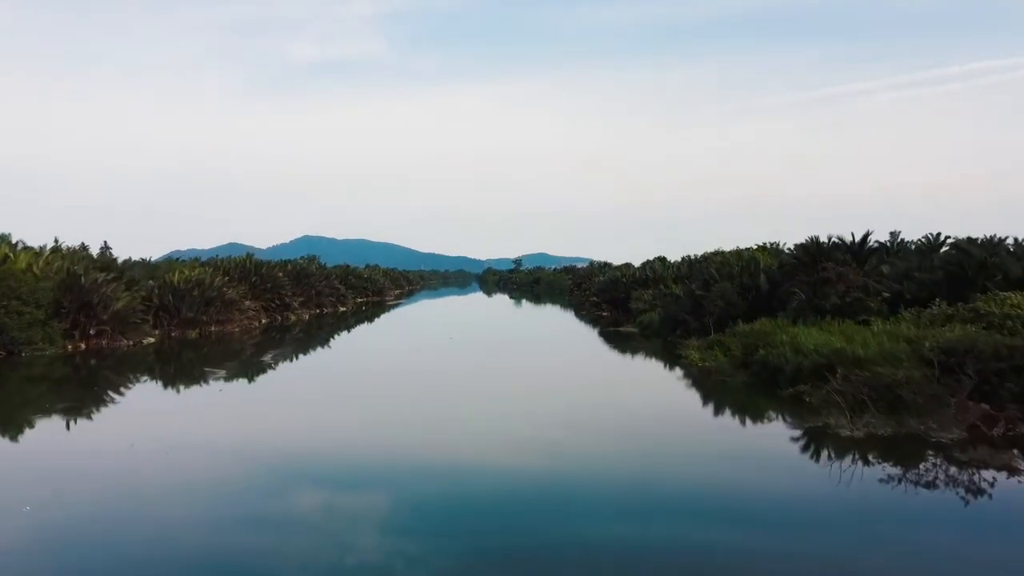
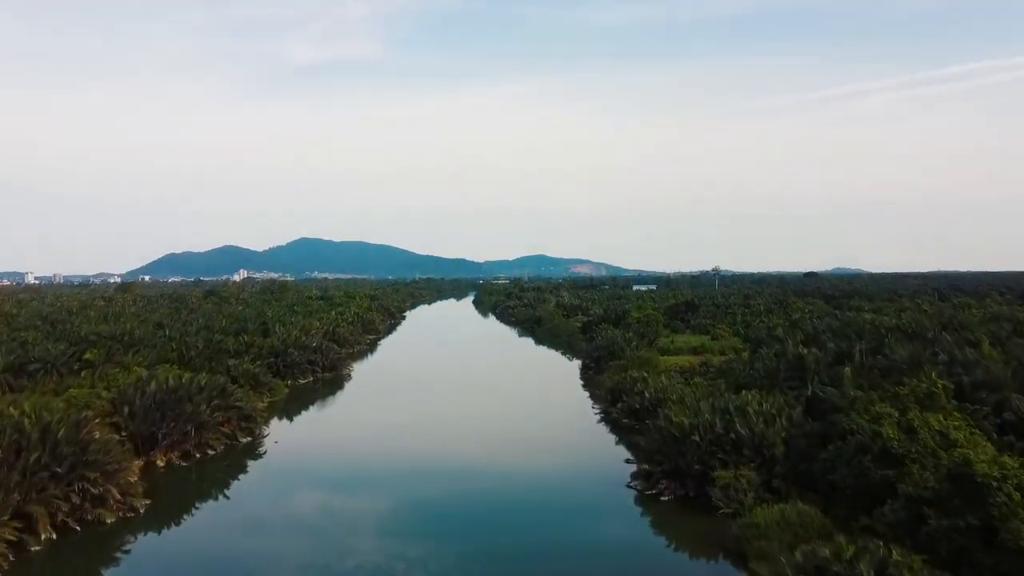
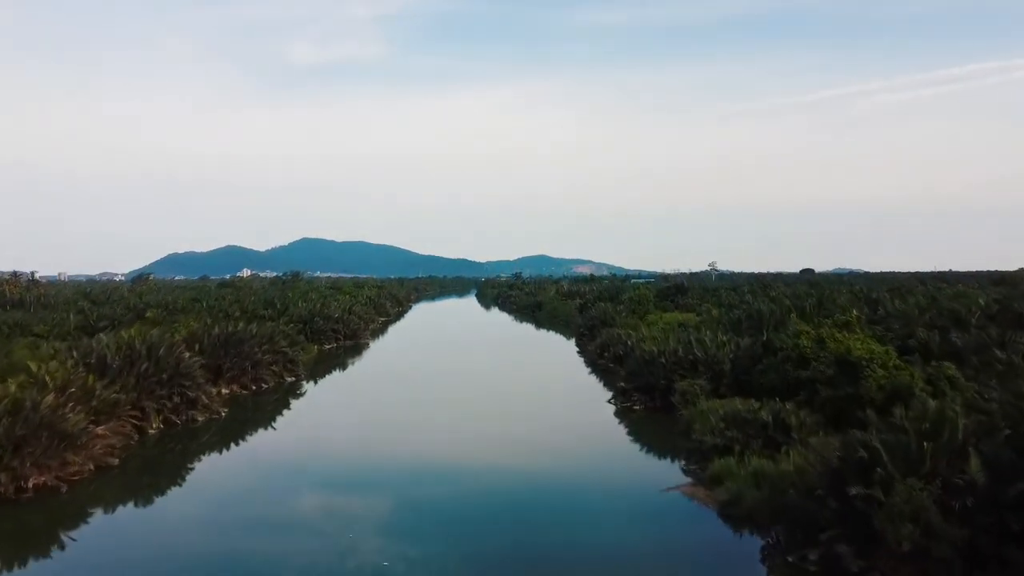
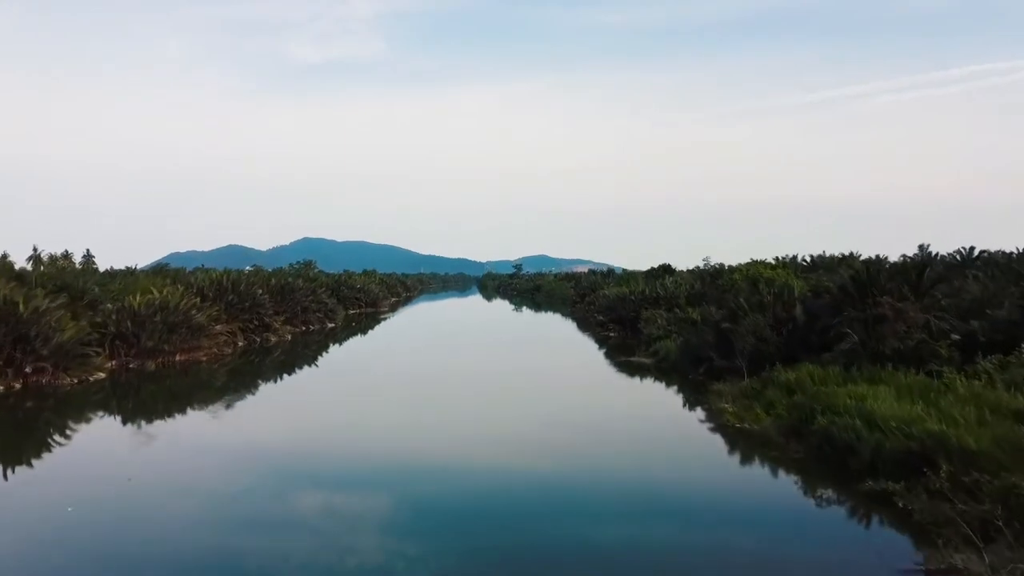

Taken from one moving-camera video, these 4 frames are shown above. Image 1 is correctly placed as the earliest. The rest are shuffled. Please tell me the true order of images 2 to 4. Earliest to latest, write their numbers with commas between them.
4, 3, 2
